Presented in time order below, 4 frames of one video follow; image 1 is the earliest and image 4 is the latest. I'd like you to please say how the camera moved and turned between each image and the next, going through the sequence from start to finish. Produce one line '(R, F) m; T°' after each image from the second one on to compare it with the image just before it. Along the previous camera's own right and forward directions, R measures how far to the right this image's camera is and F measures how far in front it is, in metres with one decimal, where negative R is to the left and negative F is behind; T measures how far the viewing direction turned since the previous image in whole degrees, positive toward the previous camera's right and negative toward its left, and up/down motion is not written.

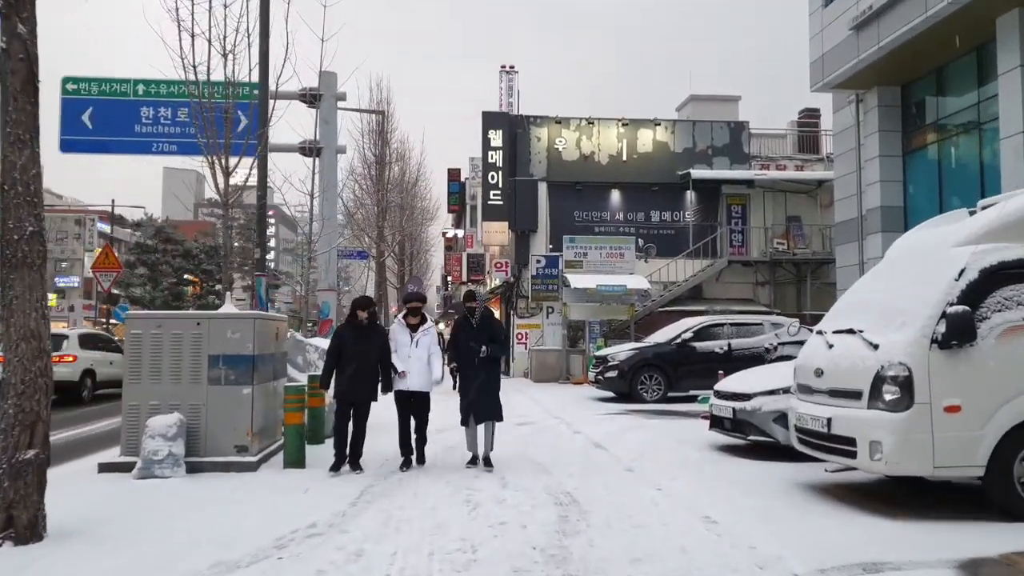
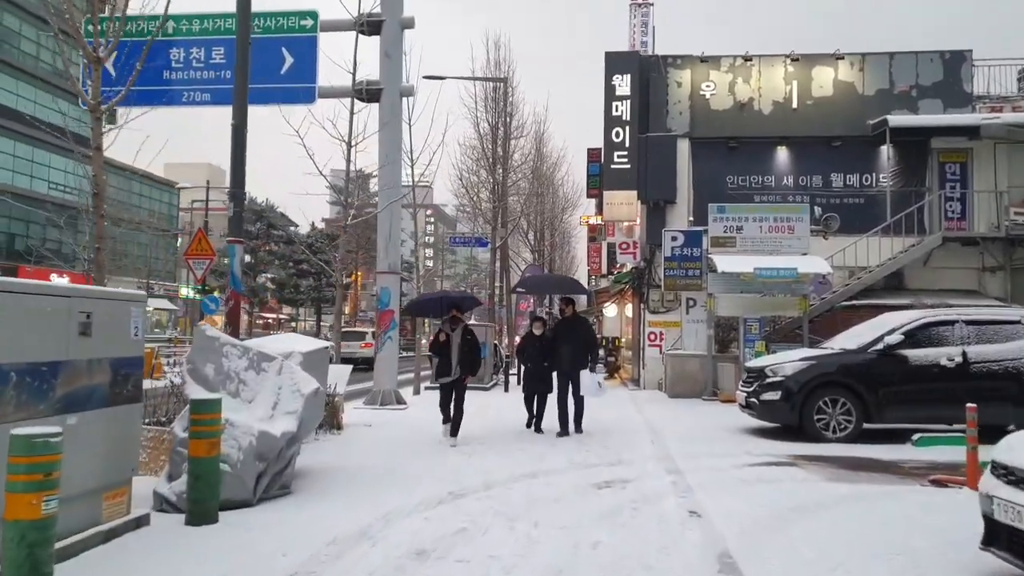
(+0.7, +4.6) m; -12°
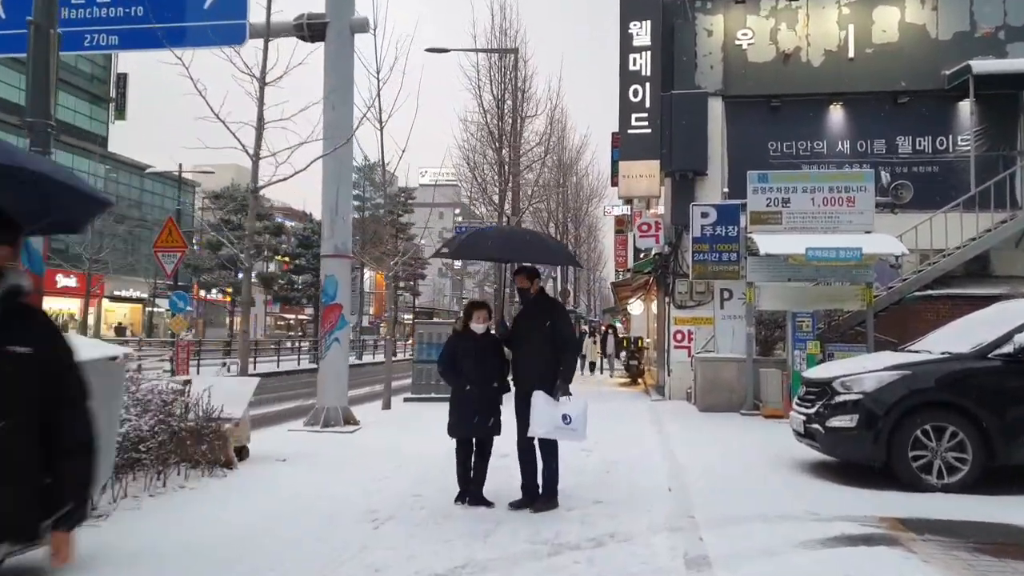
(+0.7, +3.0) m; -2°
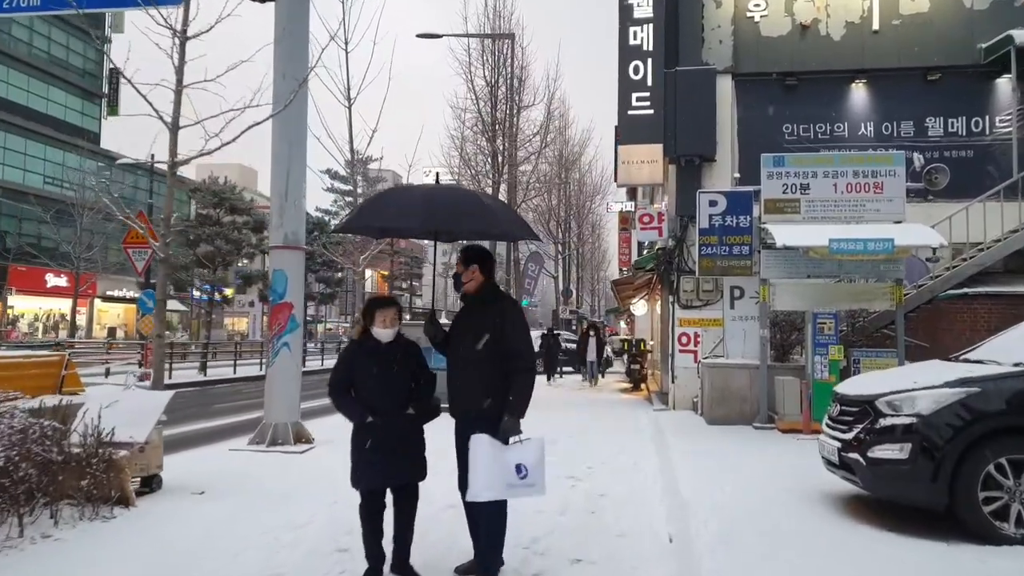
(+0.3, +1.4) m; 0°
